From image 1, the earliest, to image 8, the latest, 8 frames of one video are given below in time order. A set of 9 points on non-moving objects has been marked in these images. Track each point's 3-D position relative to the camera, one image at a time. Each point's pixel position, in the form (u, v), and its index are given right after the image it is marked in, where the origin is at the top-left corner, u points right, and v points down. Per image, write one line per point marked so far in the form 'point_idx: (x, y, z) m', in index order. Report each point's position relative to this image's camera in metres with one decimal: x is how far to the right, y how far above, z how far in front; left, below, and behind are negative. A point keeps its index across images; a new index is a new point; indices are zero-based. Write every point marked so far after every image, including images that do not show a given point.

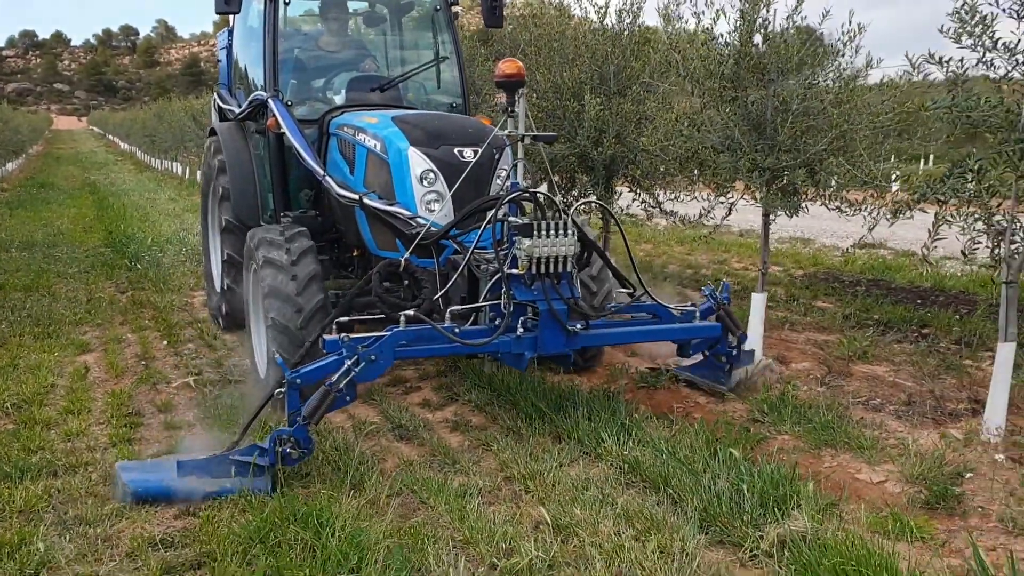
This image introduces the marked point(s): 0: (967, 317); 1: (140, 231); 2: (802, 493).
0: (+2.7, -0.2, +5.5) m
1: (-4.6, +0.7, +11.7) m
2: (+0.9, -0.6, +3.0) m
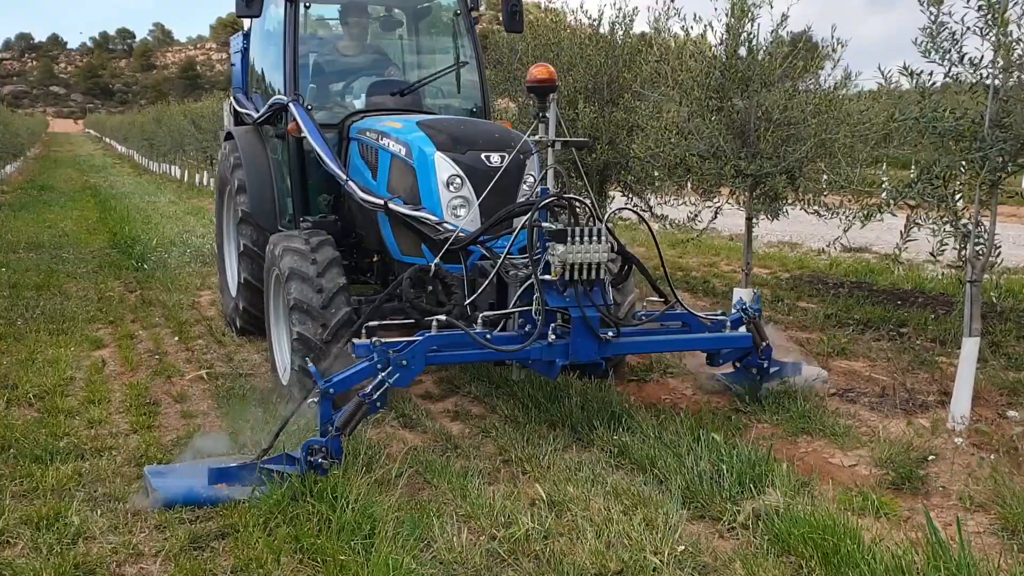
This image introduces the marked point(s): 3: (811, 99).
0: (+2.7, -0.2, +5.8) m
1: (-4.6, +0.7, +11.9) m
2: (+0.9, -0.6, +3.3) m
3: (+1.5, +1.0, +4.8) m
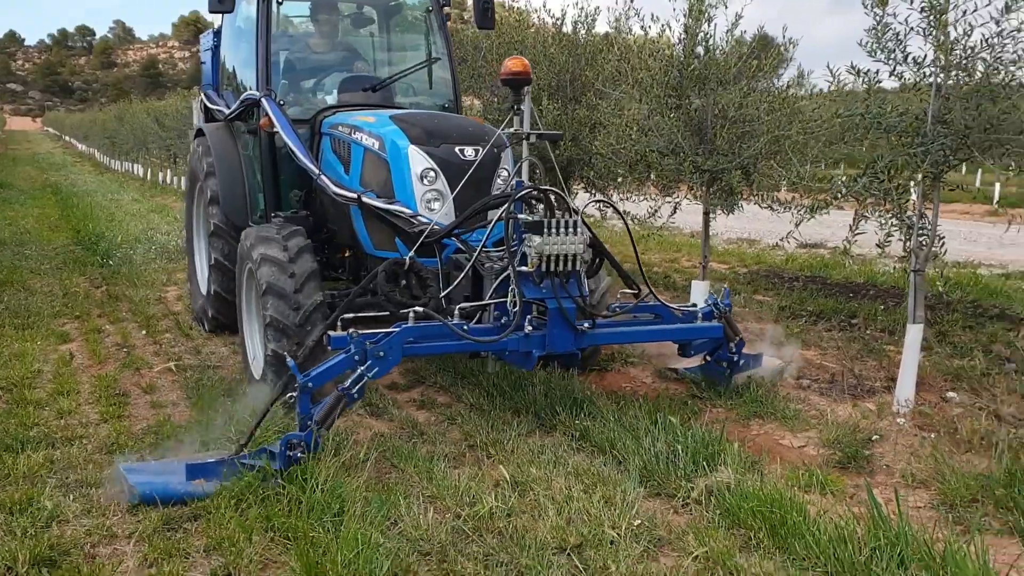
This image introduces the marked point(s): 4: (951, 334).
0: (+2.4, -0.1, +6.0) m
1: (-5.0, +0.7, +11.9) m
2: (+0.8, -0.6, +3.4) m
3: (+1.3, +1.0, +5.0) m
4: (+2.5, -0.2, +5.4) m
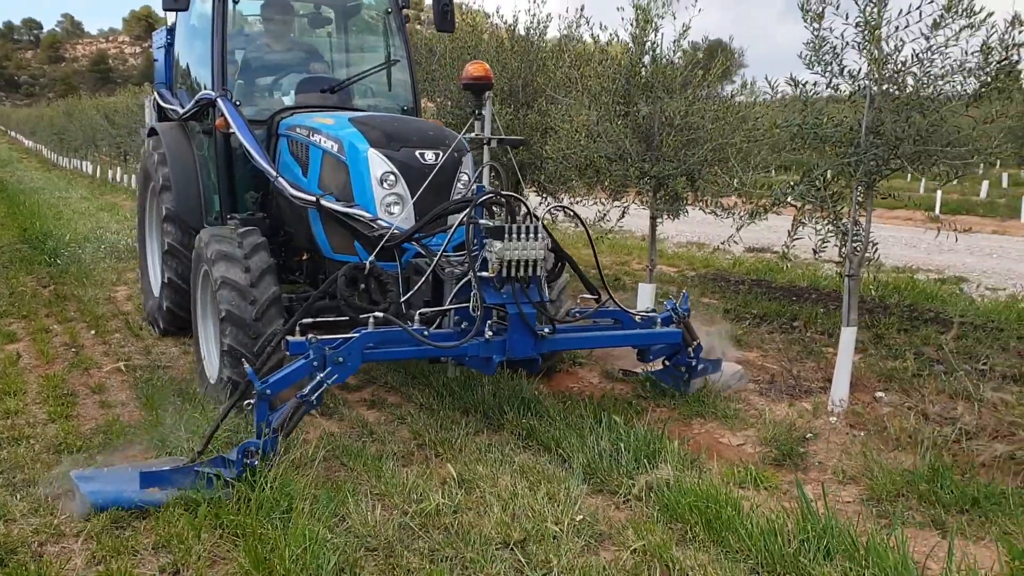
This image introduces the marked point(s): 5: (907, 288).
0: (+2.1, -0.2, +6.2) m
1: (-5.6, +0.7, +11.7) m
2: (+0.6, -0.6, +3.6) m
3: (+1.1, +1.0, +5.2) m
4: (+2.2, -0.3, +5.6) m
5: (+2.9, 0.0, +7.1) m
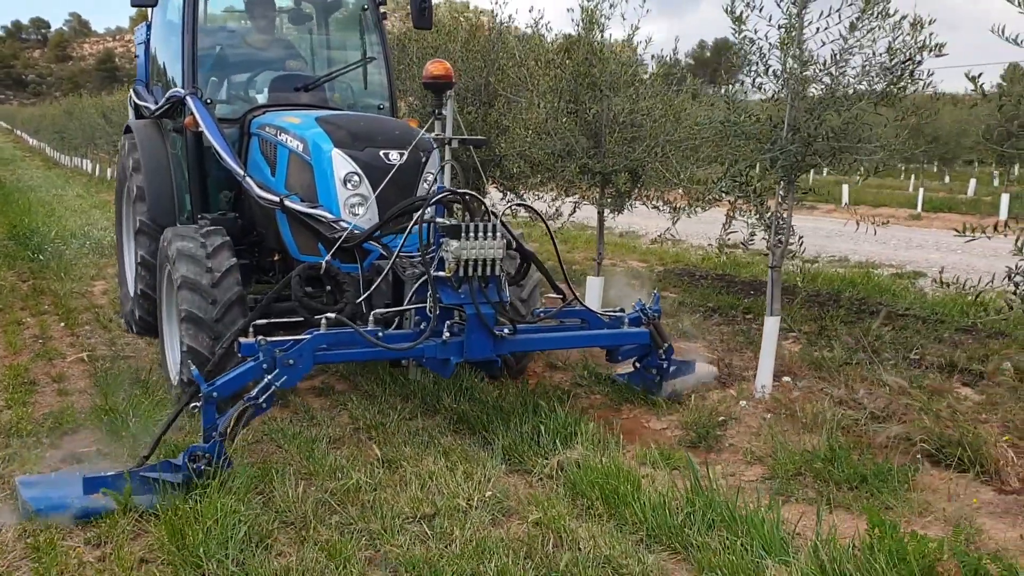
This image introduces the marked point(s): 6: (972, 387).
0: (+1.8, -0.1, +6.4) m
1: (-5.9, +0.8, +11.9) m
2: (+0.3, -0.6, +3.7) m
3: (+0.8, +1.0, +5.3) m
4: (+1.9, -0.2, +5.7) m
5: (+2.7, 0.0, +7.2) m
6: (+2.1, -0.4, +4.3) m
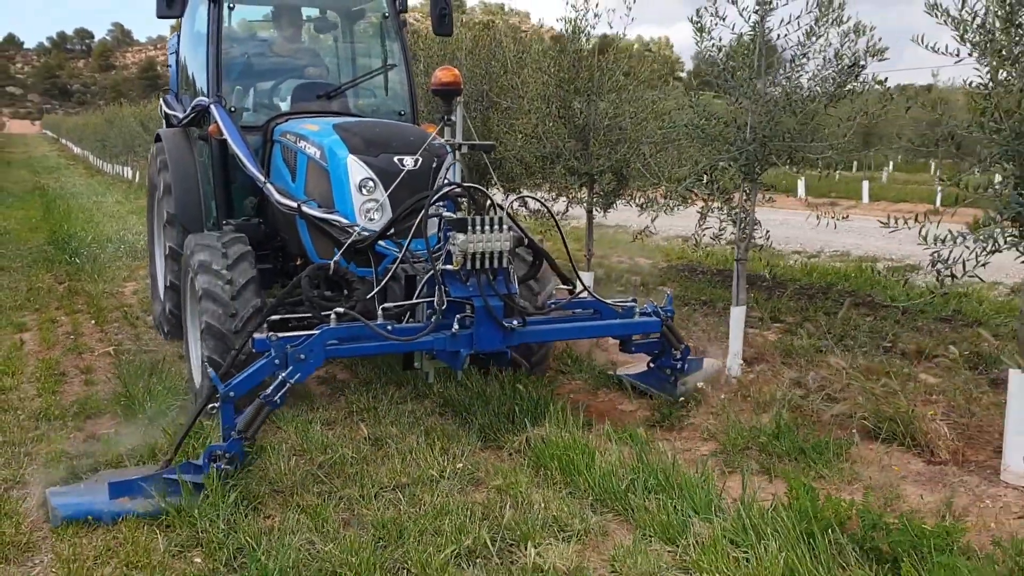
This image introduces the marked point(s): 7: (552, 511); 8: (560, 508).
0: (+1.8, -0.1, +6.6) m
1: (-5.6, +0.8, +12.5) m
2: (+0.2, -0.5, +4.0) m
3: (+0.7, +1.1, +5.6) m
4: (+1.9, -0.2, +6.0) m
5: (+2.7, +0.1, +7.5) m
6: (+2.0, -0.4, +4.6) m
7: (+0.1, -0.7, +3.2) m
8: (+0.2, -0.7, +3.2) m
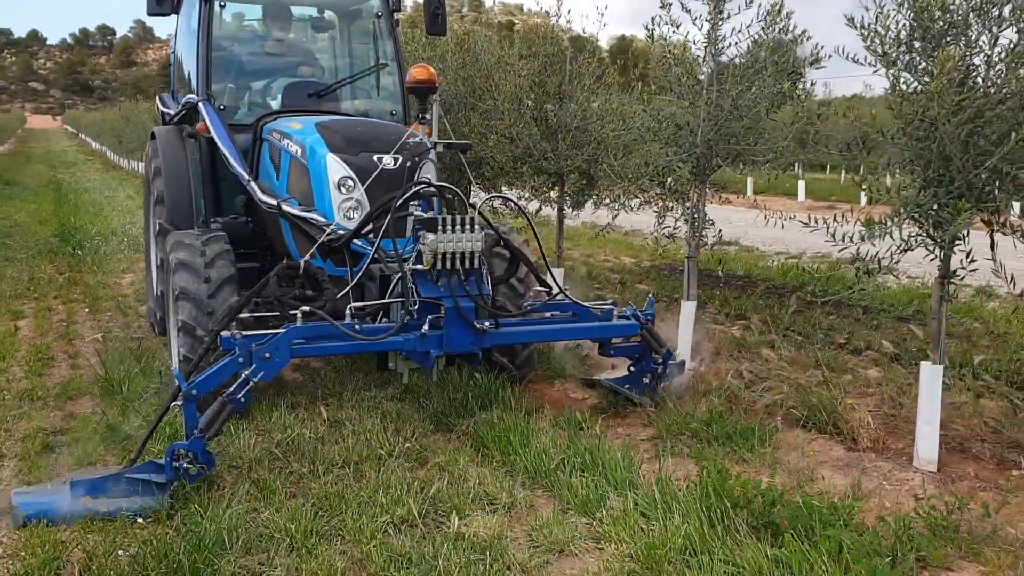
0: (+1.7, -0.1, +6.8) m
1: (-5.7, +0.9, +12.8) m
2: (0.0, -0.5, +4.3) m
3: (+0.6, +1.1, +5.8) m
4: (+1.7, -0.2, +6.2) m
5: (+2.6, +0.1, +7.6) m
6: (+1.8, -0.4, +4.8) m
7: (-0.1, -0.7, +3.4) m
8: (-0.1, -0.7, +3.4) m
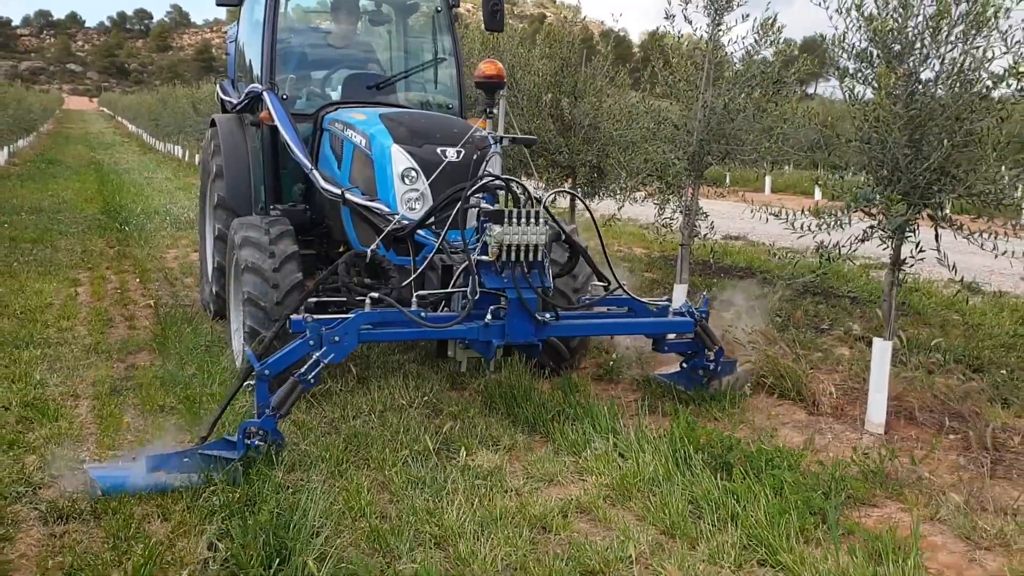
0: (+1.8, 0.0, +7.4) m
1: (-5.4, +1.2, +13.5) m
2: (0.0, -0.4, +4.8) m
3: (+0.7, +1.2, +6.4) m
4: (+1.8, -0.1, +6.7) m
5: (+2.7, +0.2, +8.1) m
6: (+1.9, -0.3, +5.3) m
7: (-0.1, -0.6, +4.0) m
8: (-0.1, -0.6, +4.0) m
